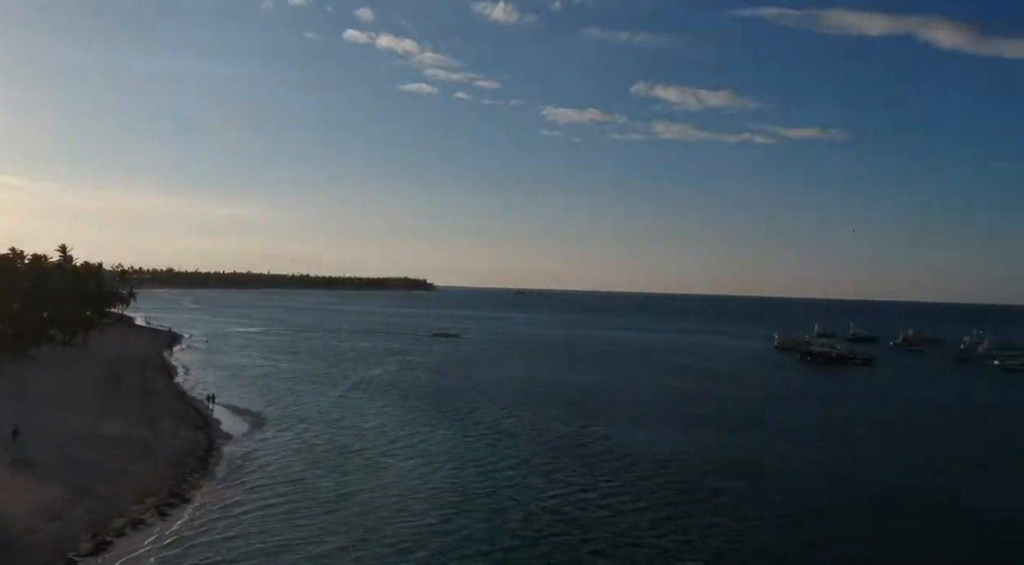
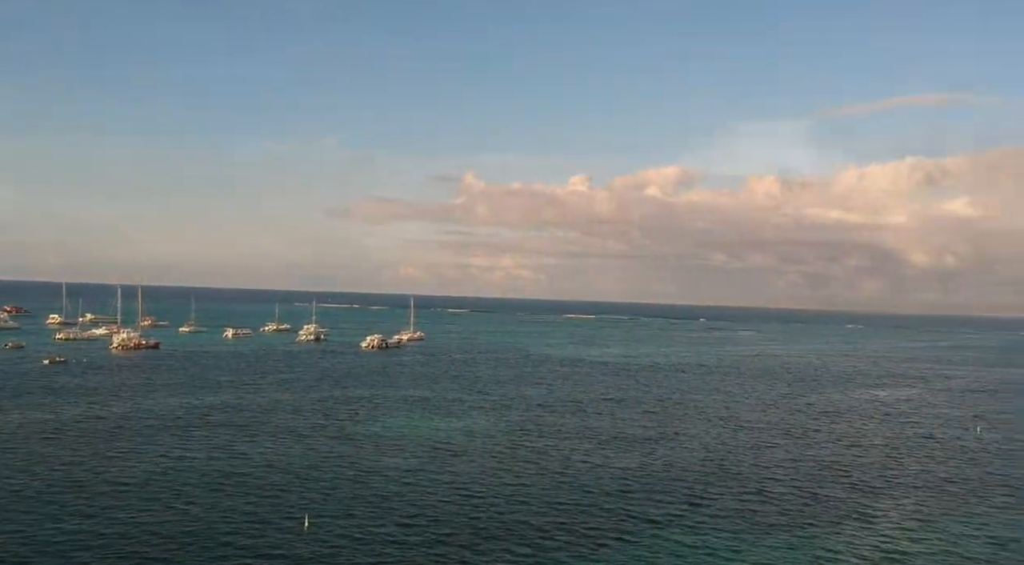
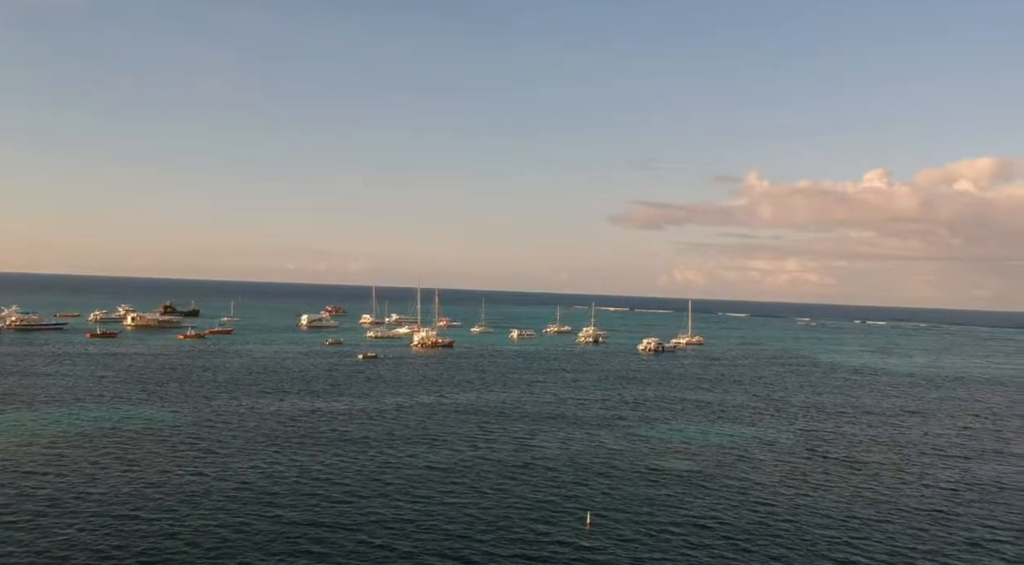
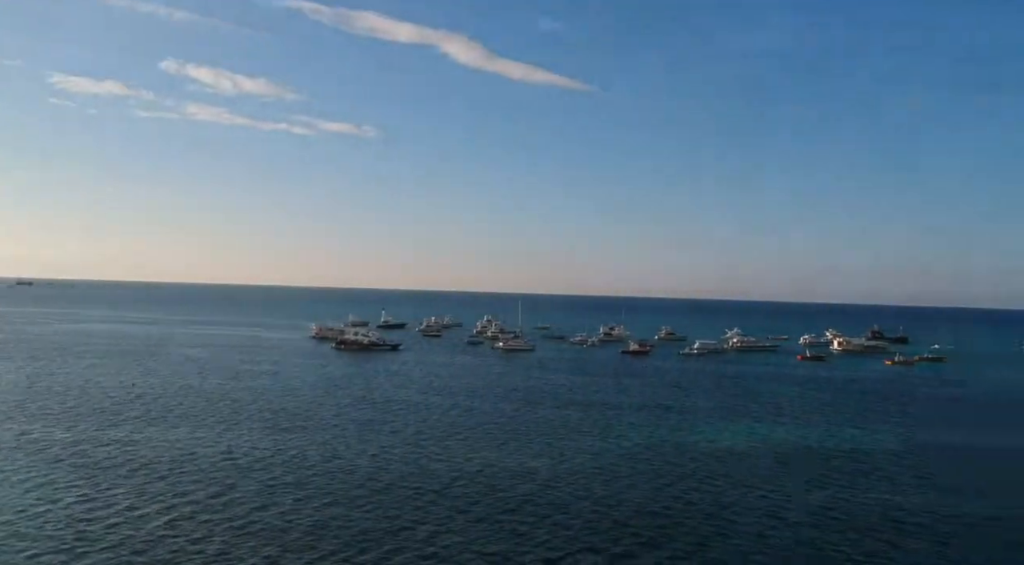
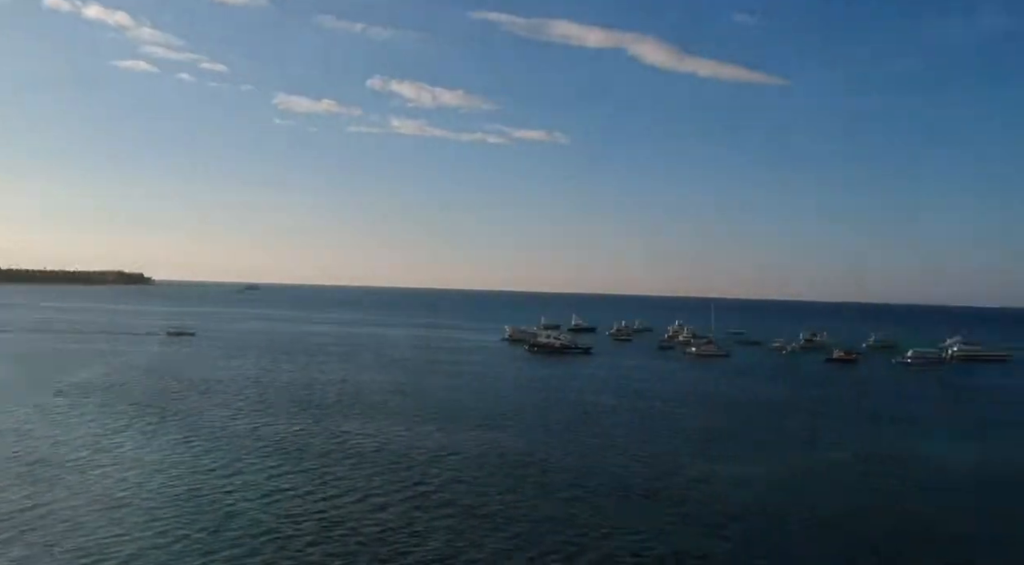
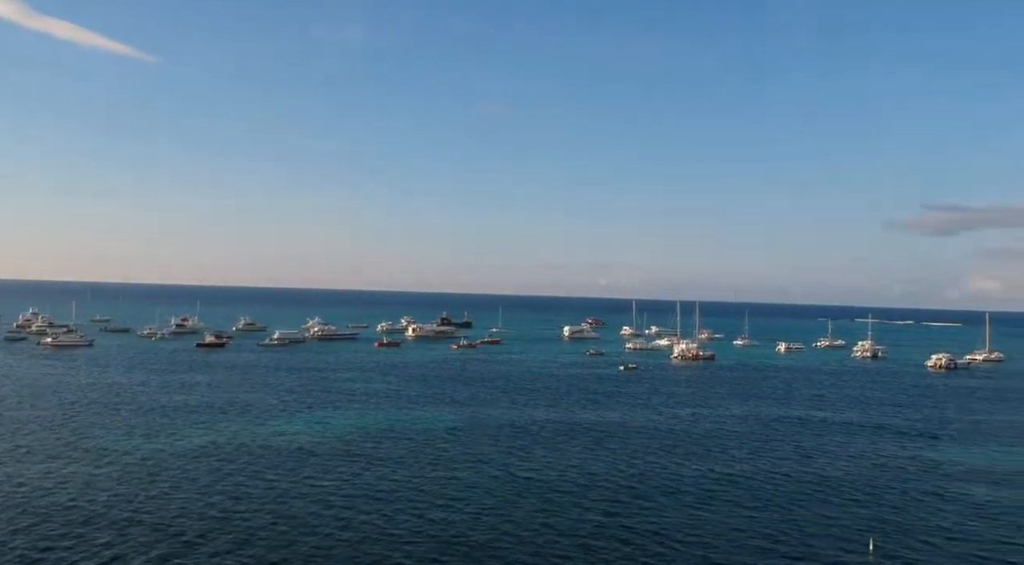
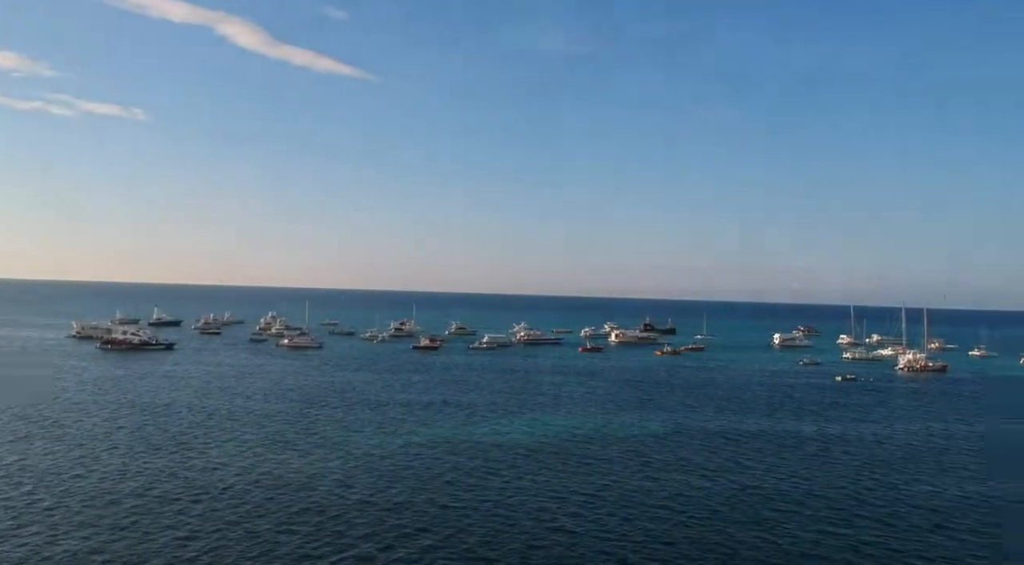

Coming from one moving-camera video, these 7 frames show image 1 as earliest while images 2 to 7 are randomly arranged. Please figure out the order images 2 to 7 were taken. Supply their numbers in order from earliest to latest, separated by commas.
5, 4, 7, 6, 3, 2
